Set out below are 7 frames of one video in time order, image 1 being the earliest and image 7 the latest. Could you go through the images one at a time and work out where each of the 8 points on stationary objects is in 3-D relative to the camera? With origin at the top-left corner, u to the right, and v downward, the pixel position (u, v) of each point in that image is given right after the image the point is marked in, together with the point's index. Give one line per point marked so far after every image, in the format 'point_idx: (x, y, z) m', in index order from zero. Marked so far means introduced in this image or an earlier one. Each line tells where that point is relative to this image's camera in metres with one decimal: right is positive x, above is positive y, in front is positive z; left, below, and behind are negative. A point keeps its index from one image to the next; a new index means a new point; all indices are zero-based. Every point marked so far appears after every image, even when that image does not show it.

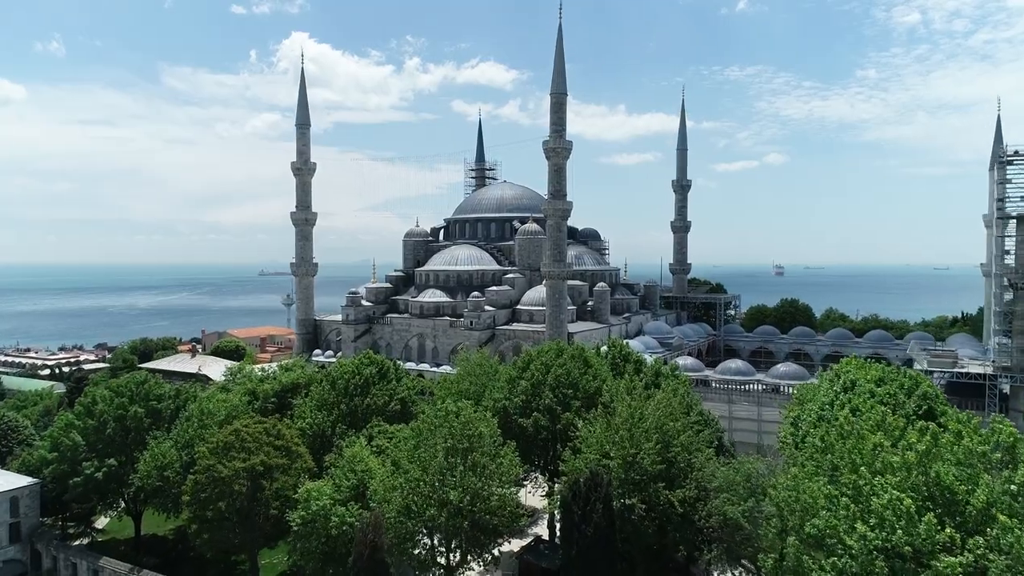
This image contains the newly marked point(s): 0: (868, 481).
0: (+5.4, -2.9, +14.3) m
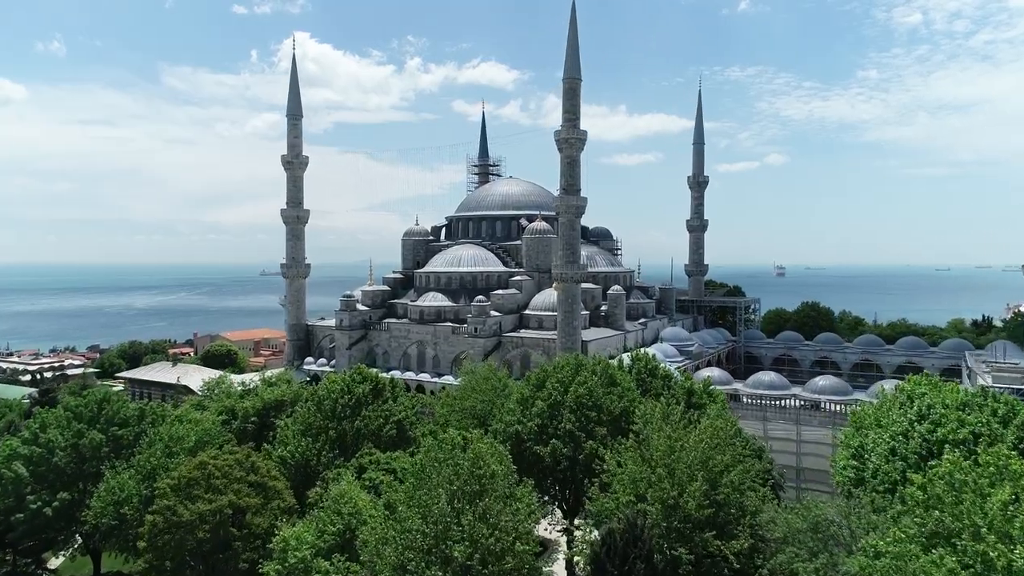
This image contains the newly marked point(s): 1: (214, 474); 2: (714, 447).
0: (+5.7, -3.1, +10.9) m
1: (-5.8, -3.6, +18.4) m
2: (+3.8, -3.0, +17.5) m
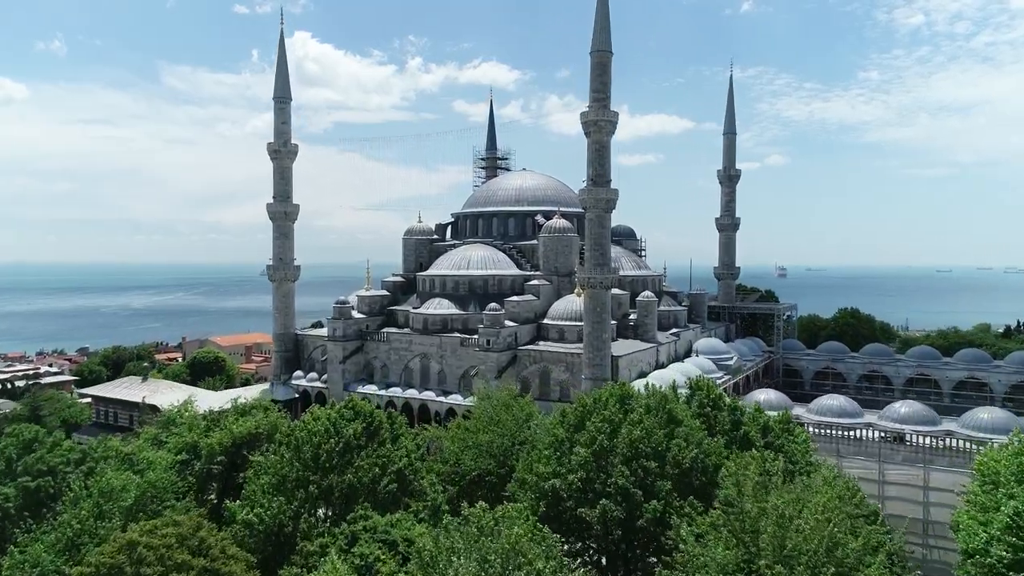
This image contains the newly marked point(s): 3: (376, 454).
0: (+6.3, -3.3, +6.0) m
1: (-5.2, -3.8, +13.4) m
2: (+4.4, -3.2, +12.5) m
3: (-2.5, -3.1, +17.5) m
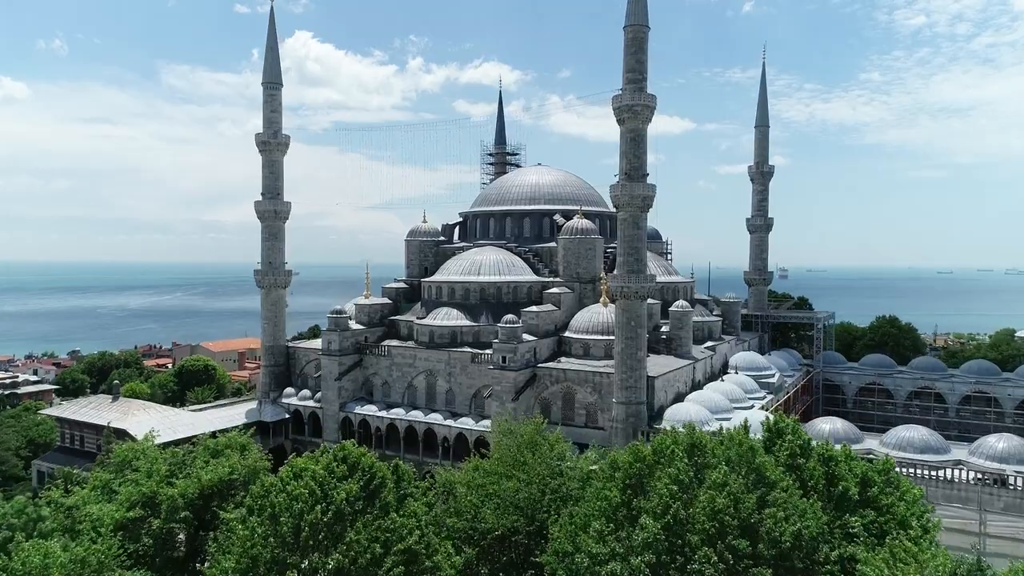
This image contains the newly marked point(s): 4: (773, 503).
0: (+6.9, -3.6, +1.9) m
1: (-4.6, -4.1, +9.3) m
2: (+4.9, -3.5, +8.5) m
3: (-1.9, -3.4, +13.4) m
4: (+3.6, -3.0, +13.2) m
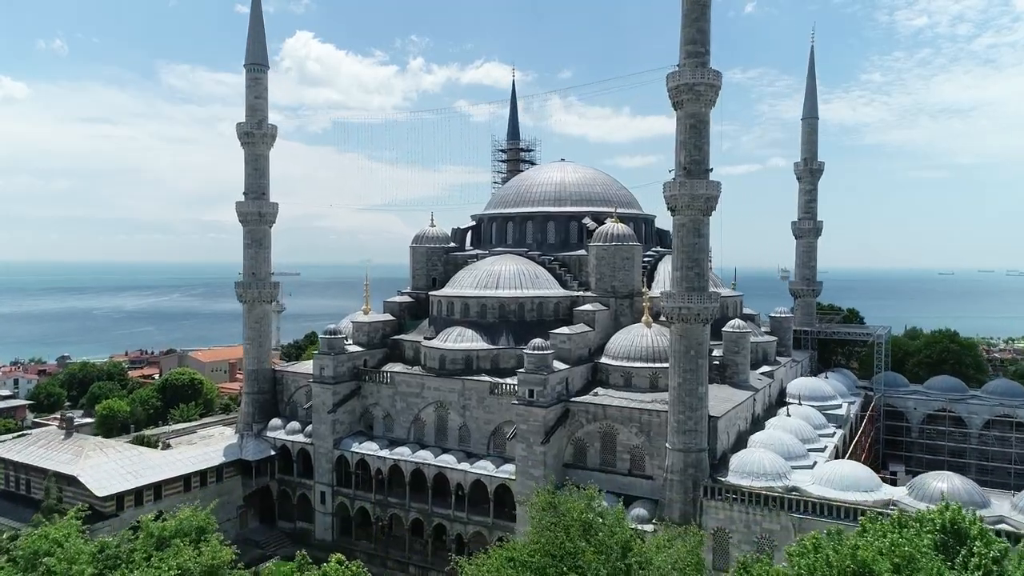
0: (+7.6, -4.1, -3.0) m
1: (-3.9, -4.6, +4.4) m
2: (+5.7, -4.0, +3.5) m
3: (-1.2, -3.8, +8.5) m
4: (+4.3, -3.5, +8.3) m
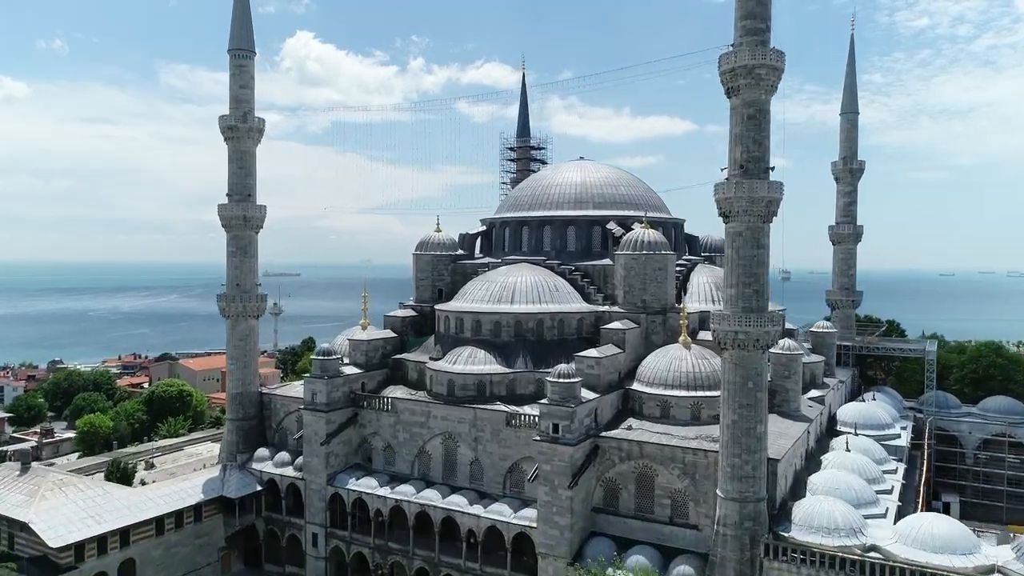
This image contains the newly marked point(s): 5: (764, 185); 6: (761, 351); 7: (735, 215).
0: (+8.1, -4.5, -6.4) m
1: (-3.4, -4.9, +1.1) m
2: (+6.1, -4.3, +0.2) m
3: (-0.8, -4.2, +5.1) m
4: (+4.8, -3.8, +4.9) m
5: (+4.8, +2.0, +18.1) m
6: (+4.8, -1.2, +18.3) m
7: (+4.3, +1.4, +18.4) m
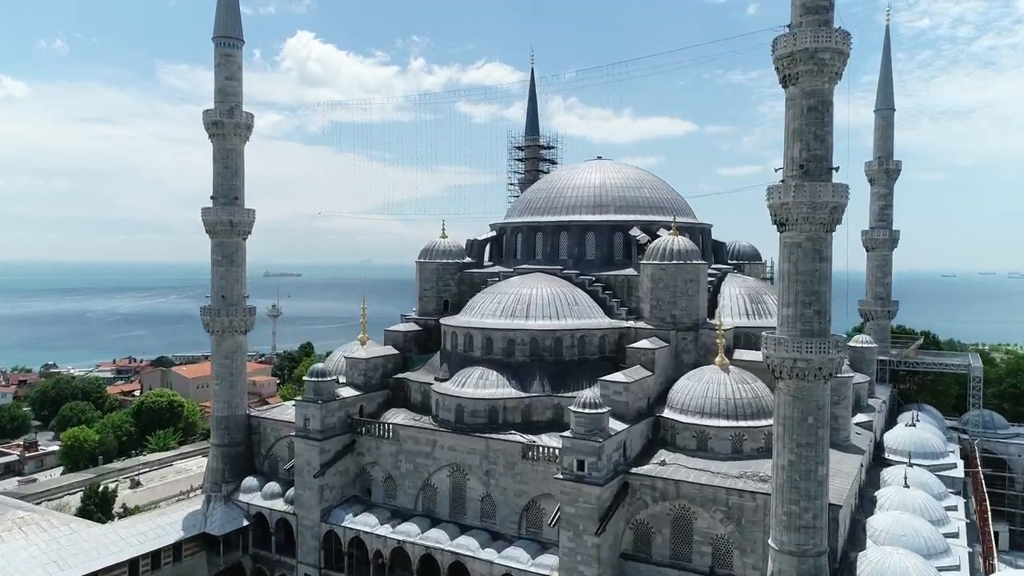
0: (+8.5, -4.8, -8.9) m
1: (-3.1, -5.3, -1.5) m
2: (+6.5, -4.7, -2.4) m
3: (-0.4, -4.5, +2.6) m
4: (+5.2, -4.2, +2.4) m
5: (+5.2, +1.7, +15.5) m
6: (+5.2, -1.6, +15.8) m
7: (+4.7, +1.1, +15.8) m
